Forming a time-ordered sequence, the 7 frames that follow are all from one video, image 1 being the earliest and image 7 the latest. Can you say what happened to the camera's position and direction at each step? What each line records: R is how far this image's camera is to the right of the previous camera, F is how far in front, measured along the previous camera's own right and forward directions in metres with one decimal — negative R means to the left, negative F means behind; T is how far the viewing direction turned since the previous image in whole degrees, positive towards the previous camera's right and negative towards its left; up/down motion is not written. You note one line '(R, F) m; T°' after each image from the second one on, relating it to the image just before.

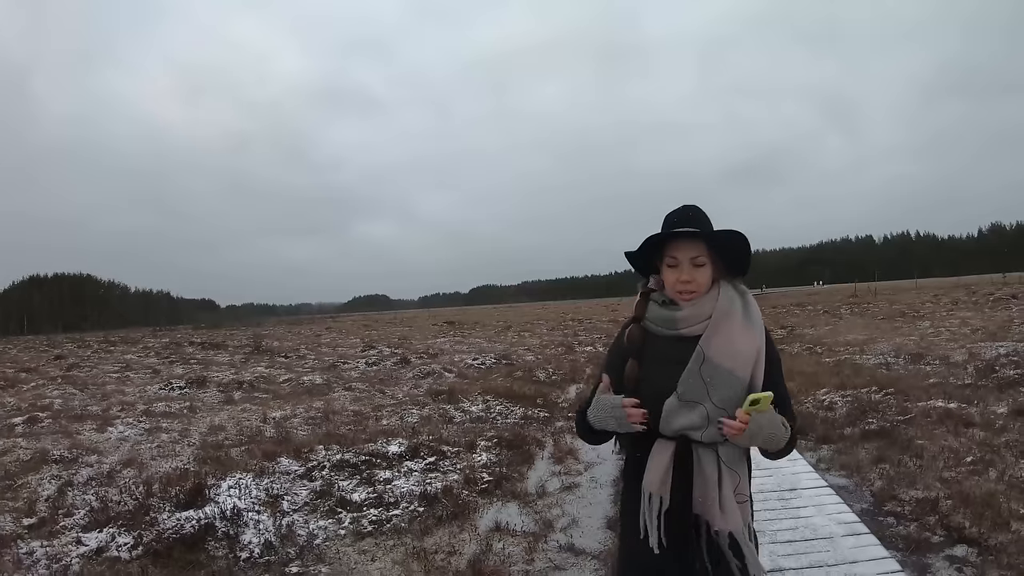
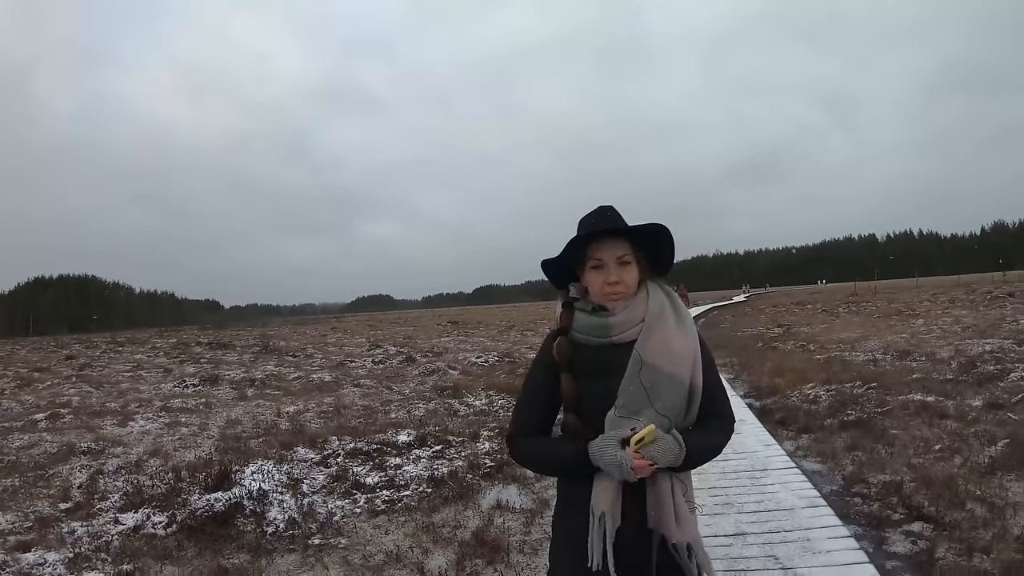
(0.0, -0.5) m; 0°
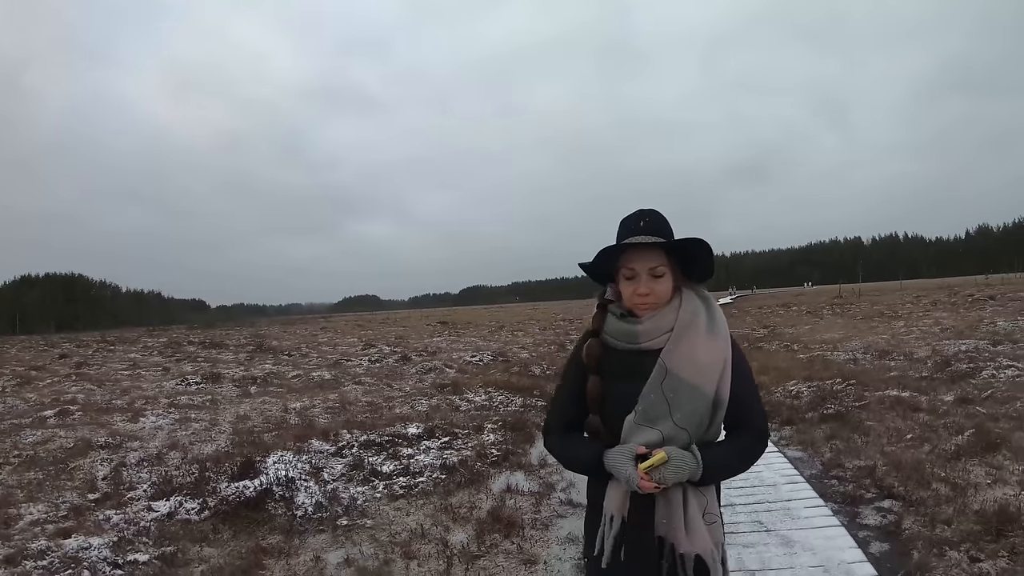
(-0.2, -0.5) m; +1°
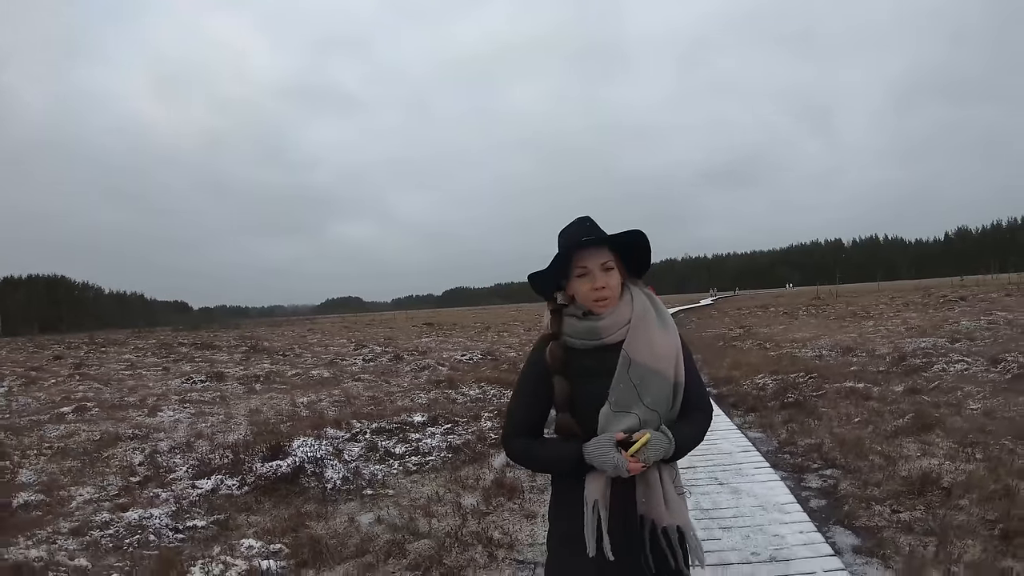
(-0.2, -0.9) m; +1°
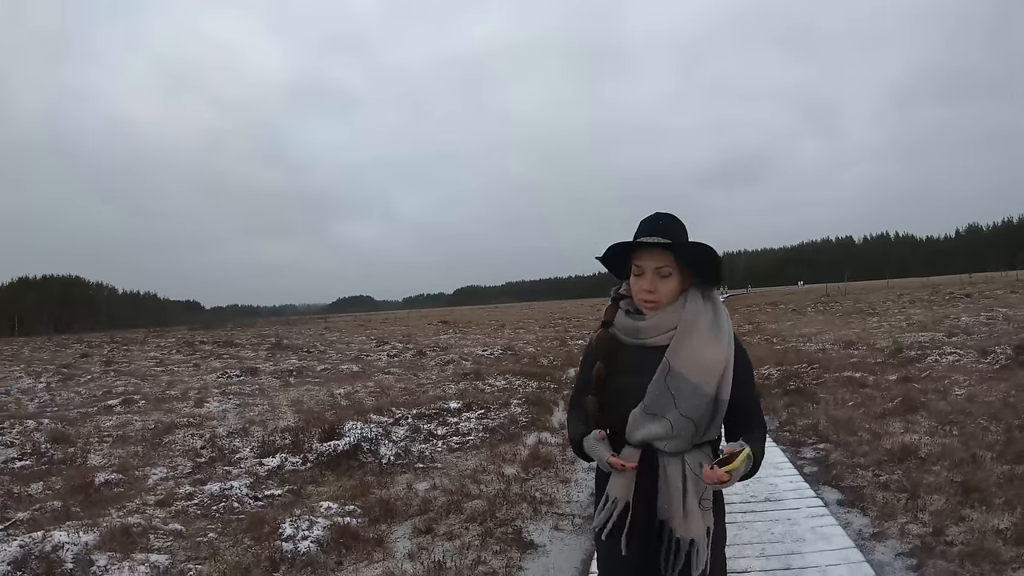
(-0.3, -0.9) m; -1°
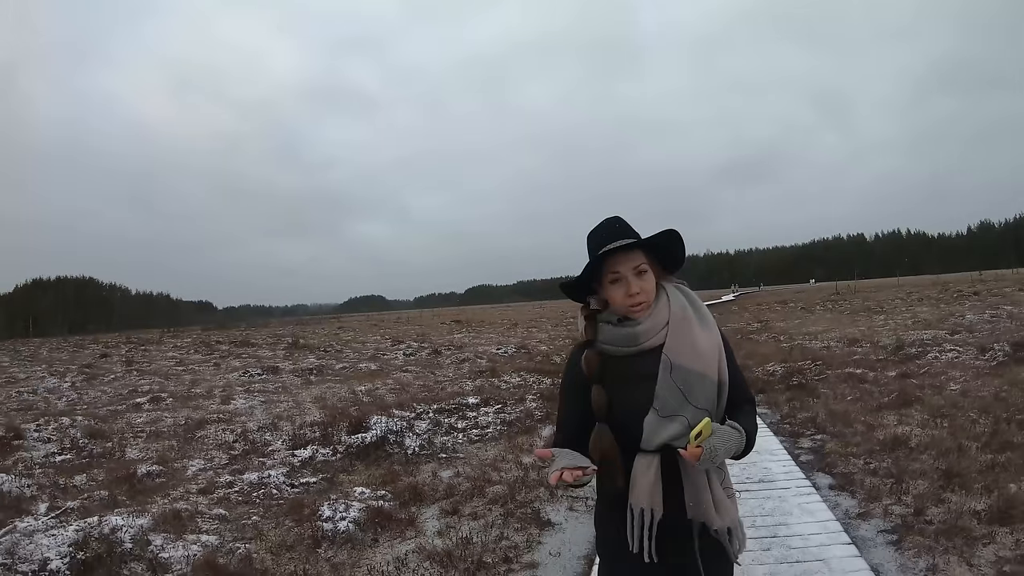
(-0.1, -0.5) m; -1°
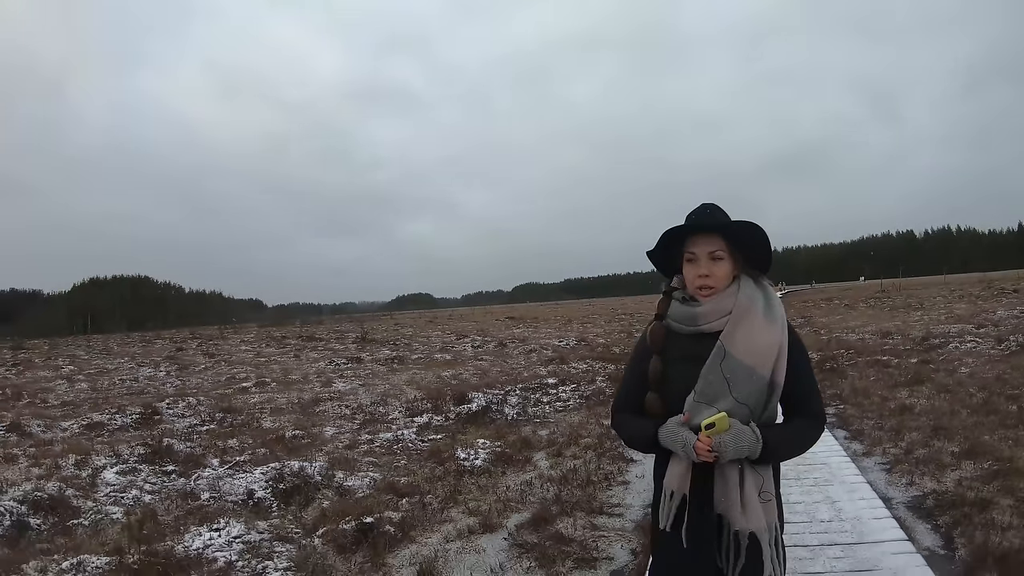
(-0.7, -2.1) m; -4°
